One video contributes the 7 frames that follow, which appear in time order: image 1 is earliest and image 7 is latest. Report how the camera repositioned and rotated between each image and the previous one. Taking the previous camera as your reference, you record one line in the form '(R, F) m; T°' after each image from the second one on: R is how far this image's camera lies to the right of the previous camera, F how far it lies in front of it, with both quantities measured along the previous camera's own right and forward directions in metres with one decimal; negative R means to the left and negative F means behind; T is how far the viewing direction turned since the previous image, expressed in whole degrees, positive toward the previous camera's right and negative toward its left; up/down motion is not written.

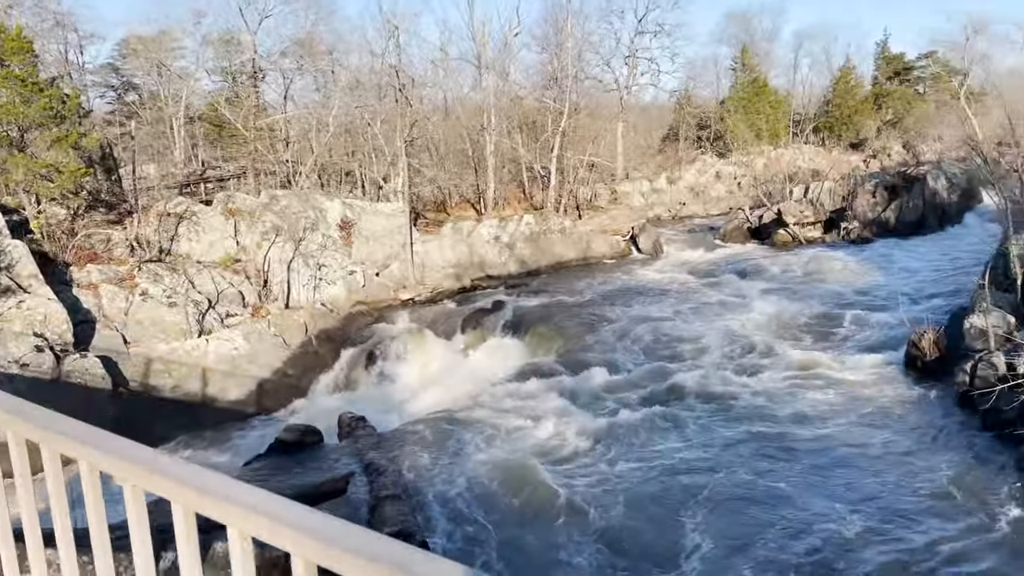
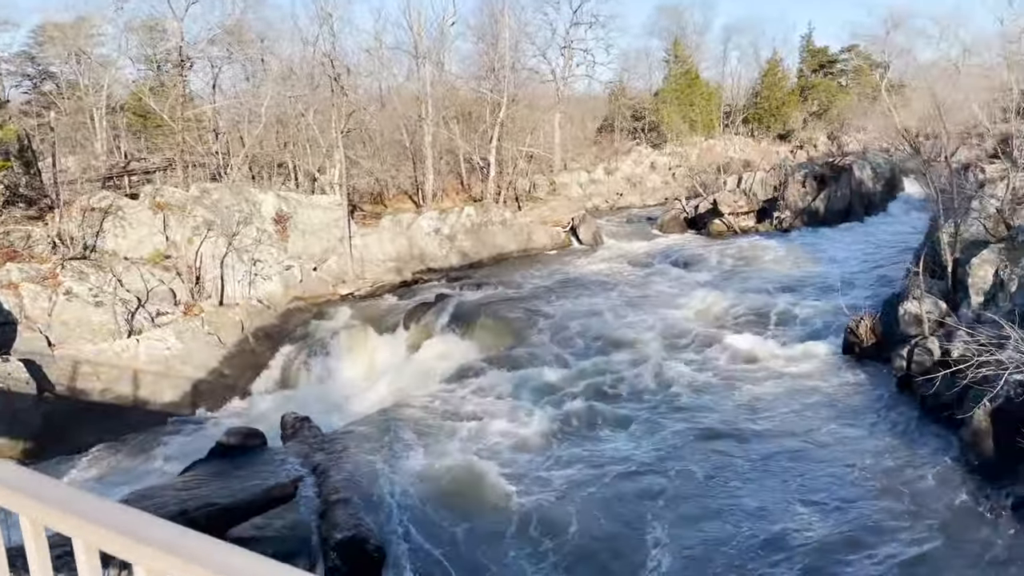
(-0.1, +0.1) m; +5°
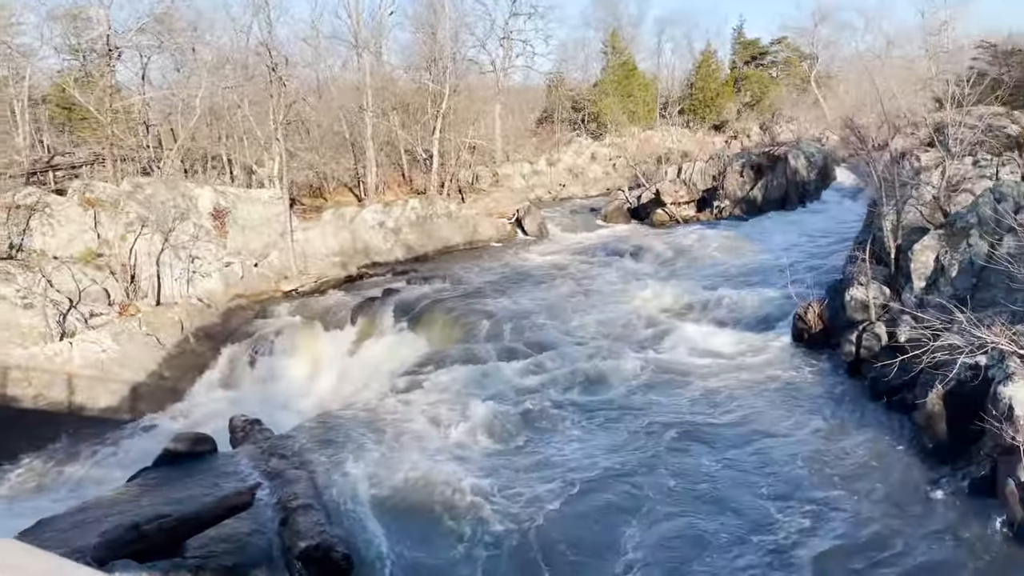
(-0.2, +0.1) m; +5°
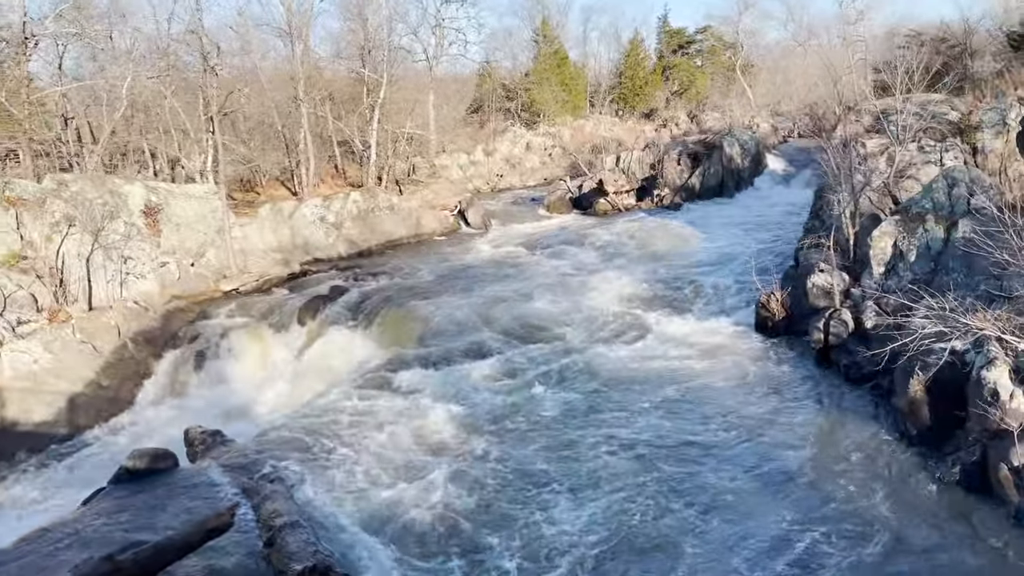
(-0.5, +0.3) m; +5°
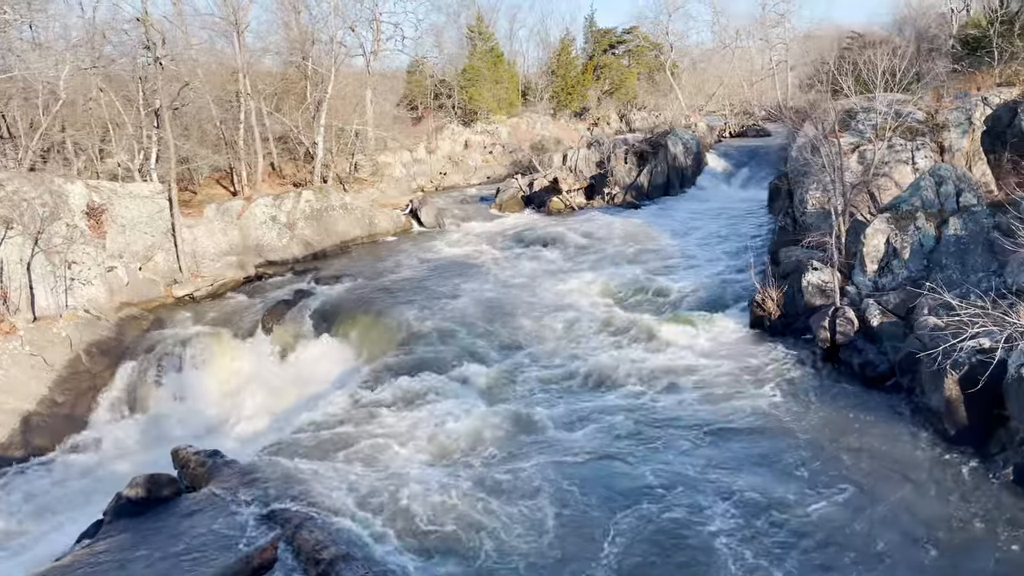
(-1.1, +0.4) m; +6°
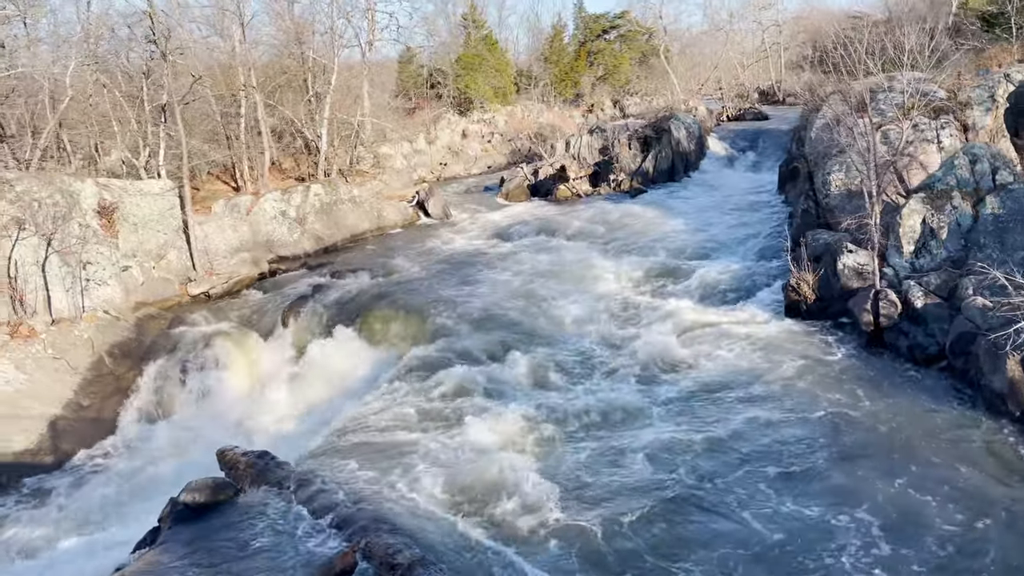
(-0.6, +0.2) m; 0°
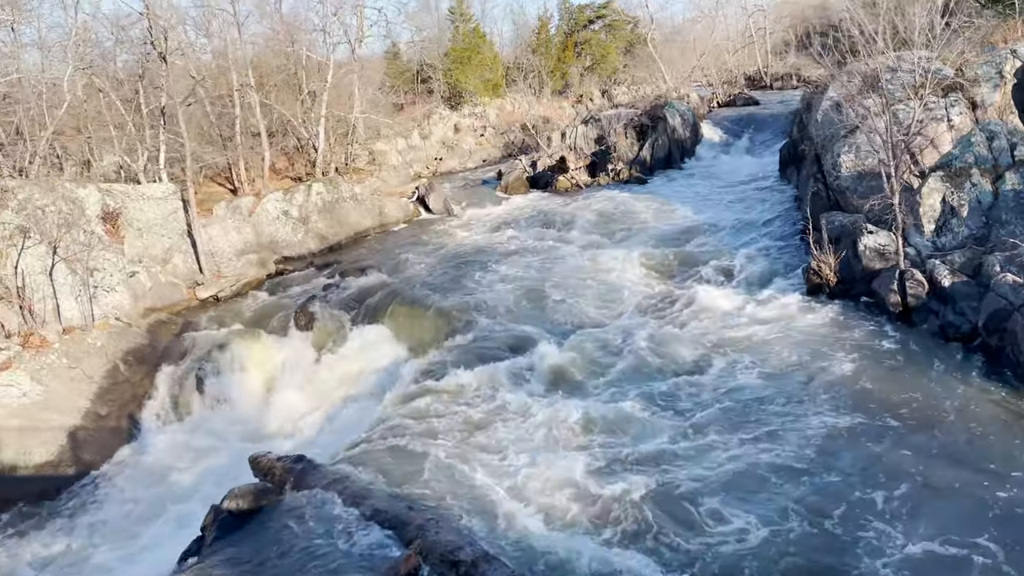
(-0.5, +0.1) m; +1°
